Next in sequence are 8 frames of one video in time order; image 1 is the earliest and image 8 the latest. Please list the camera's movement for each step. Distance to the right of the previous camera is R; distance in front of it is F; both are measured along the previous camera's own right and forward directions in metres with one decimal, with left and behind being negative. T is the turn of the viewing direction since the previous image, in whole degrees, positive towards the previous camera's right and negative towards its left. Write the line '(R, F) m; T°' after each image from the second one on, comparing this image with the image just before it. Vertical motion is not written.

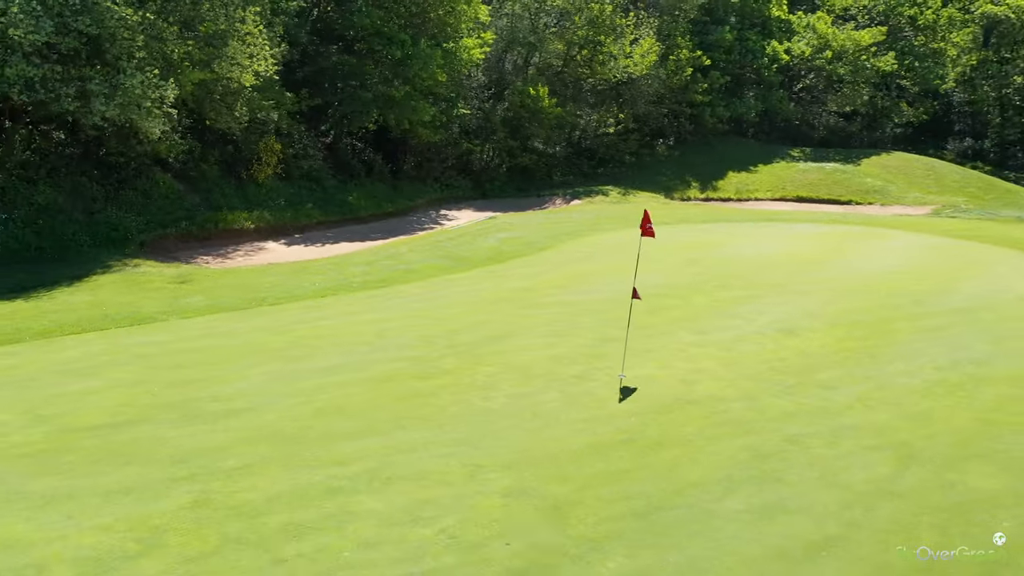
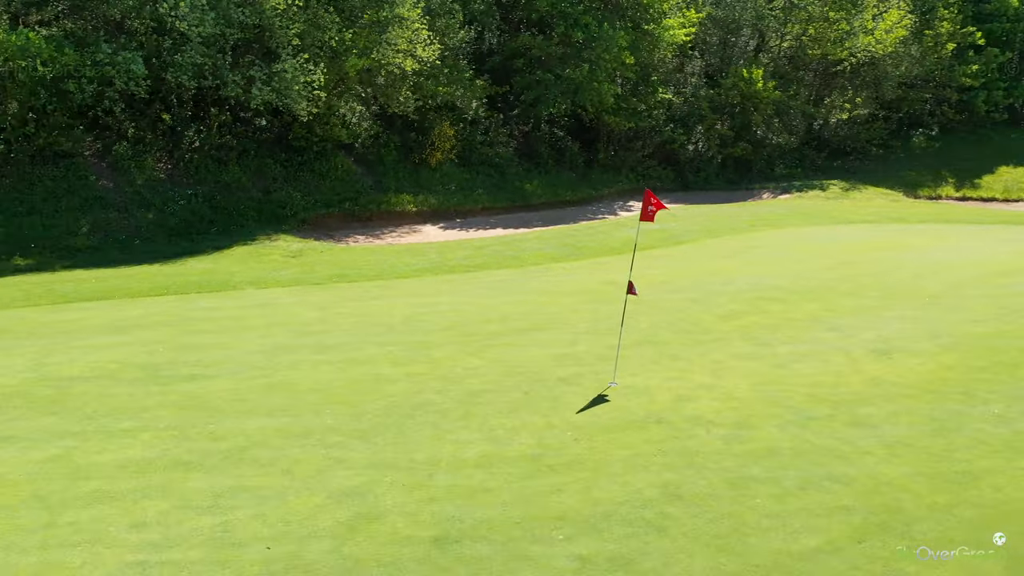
(+3.2, +1.6) m; -20°
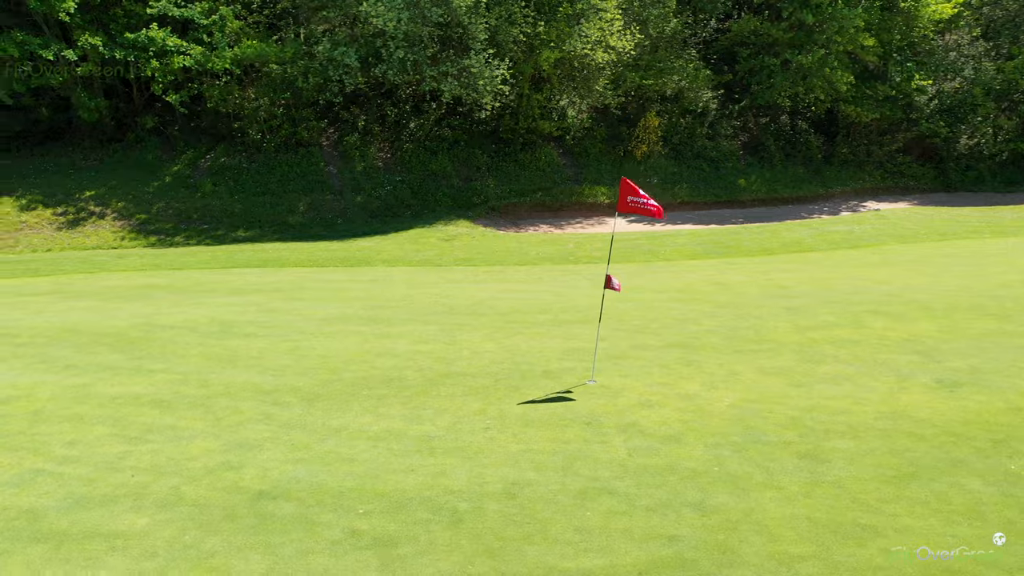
(+3.3, +0.7) m; -22°
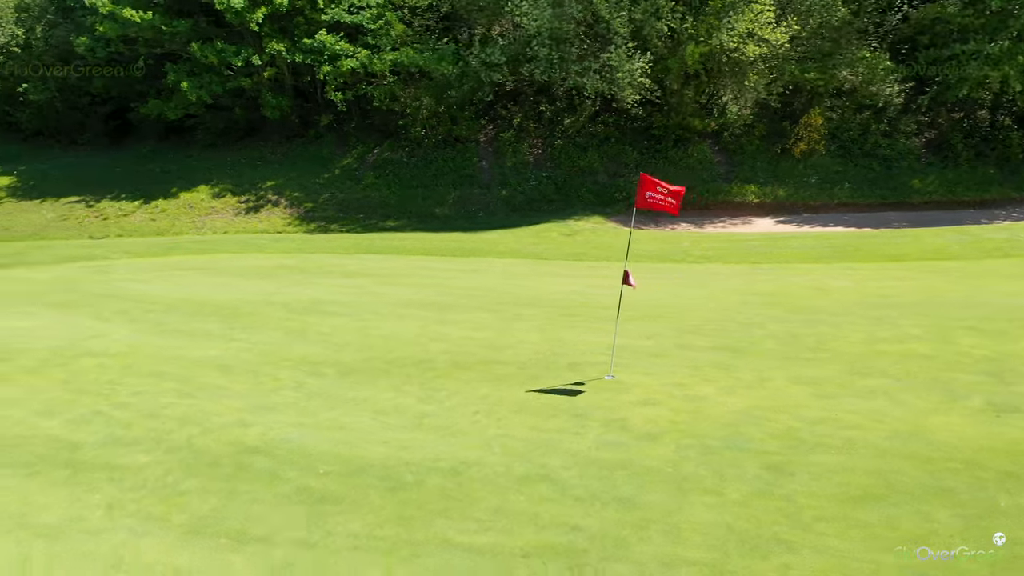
(+1.9, 0.0) m; -15°
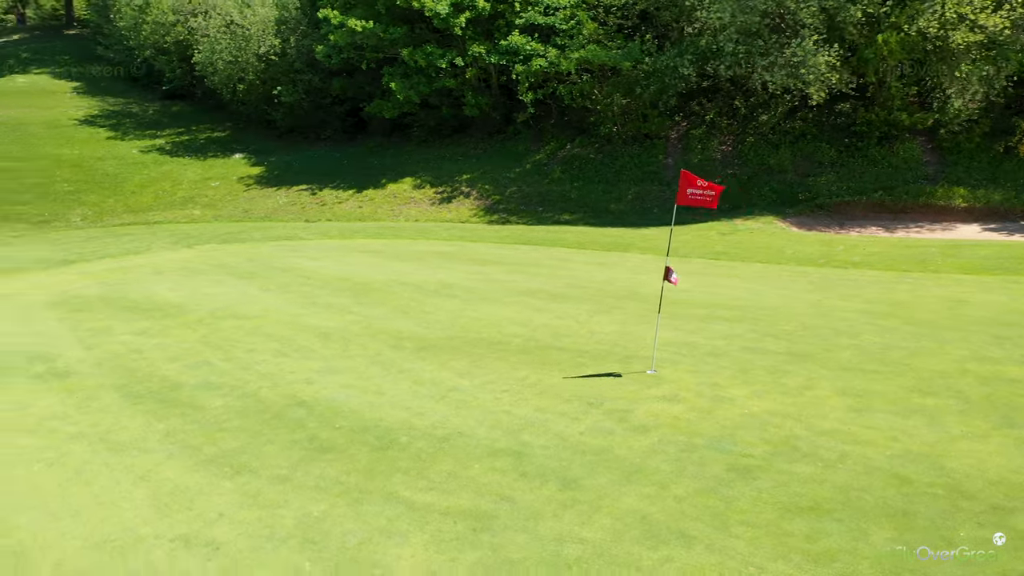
(+2.1, -0.1) m; -17°
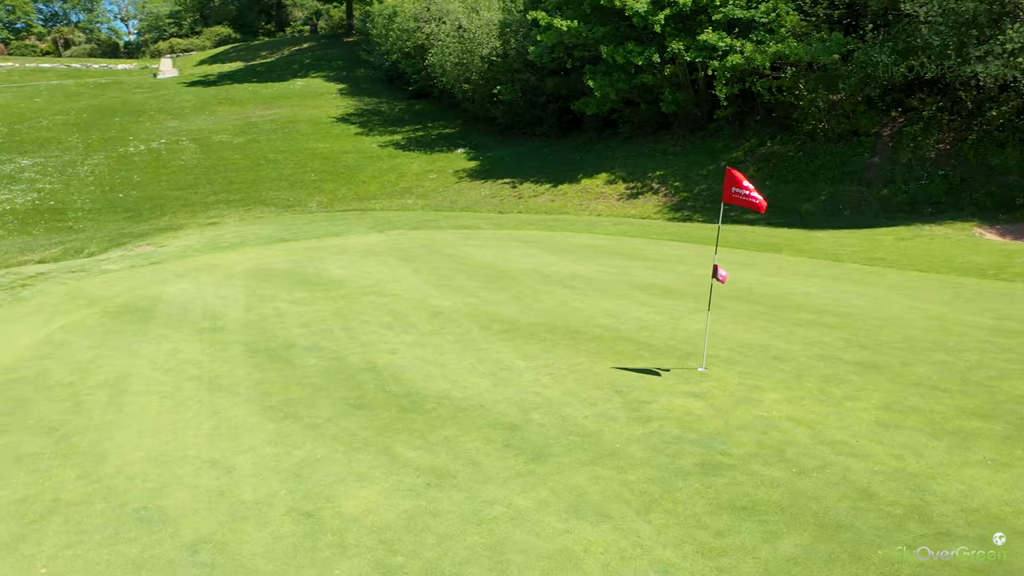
(+2.0, -0.2) m; -18°
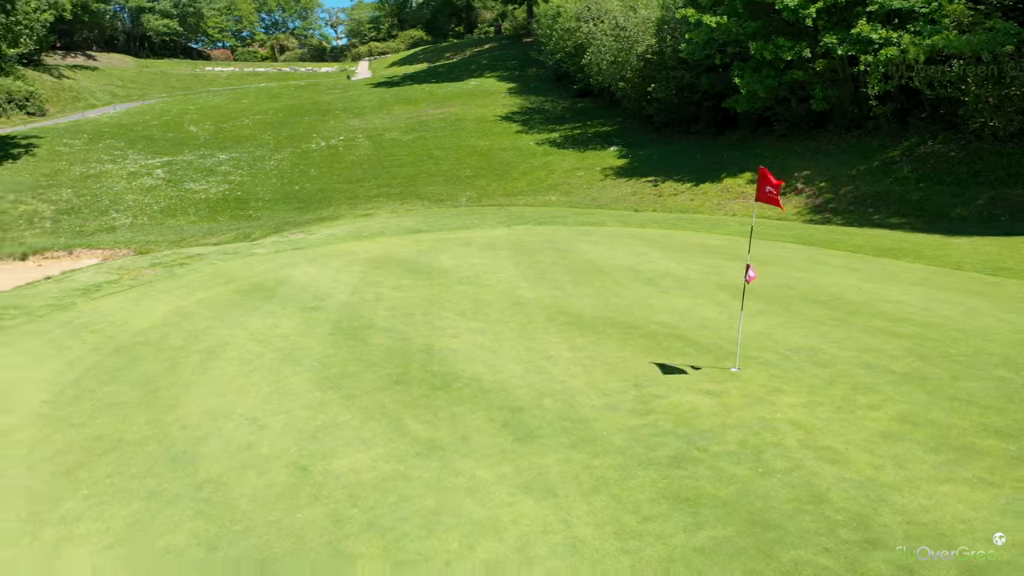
(+1.5, -0.2) m; -13°
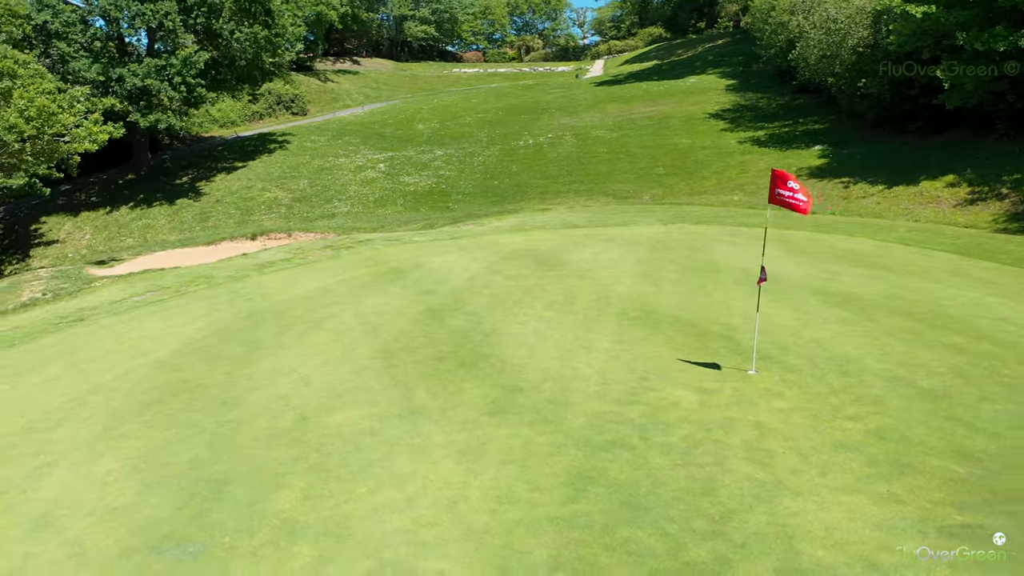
(+2.3, -0.3) m; -17°
